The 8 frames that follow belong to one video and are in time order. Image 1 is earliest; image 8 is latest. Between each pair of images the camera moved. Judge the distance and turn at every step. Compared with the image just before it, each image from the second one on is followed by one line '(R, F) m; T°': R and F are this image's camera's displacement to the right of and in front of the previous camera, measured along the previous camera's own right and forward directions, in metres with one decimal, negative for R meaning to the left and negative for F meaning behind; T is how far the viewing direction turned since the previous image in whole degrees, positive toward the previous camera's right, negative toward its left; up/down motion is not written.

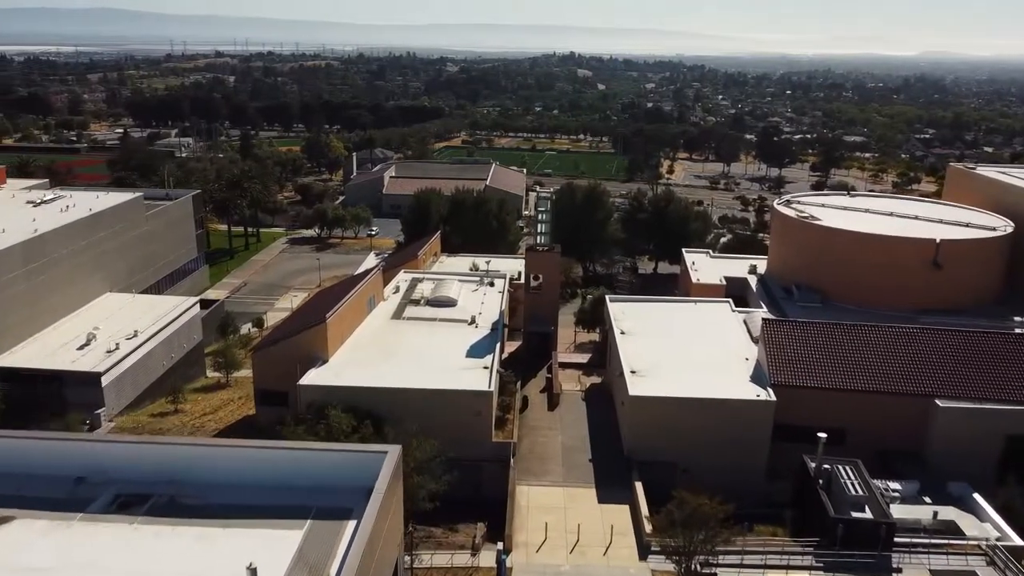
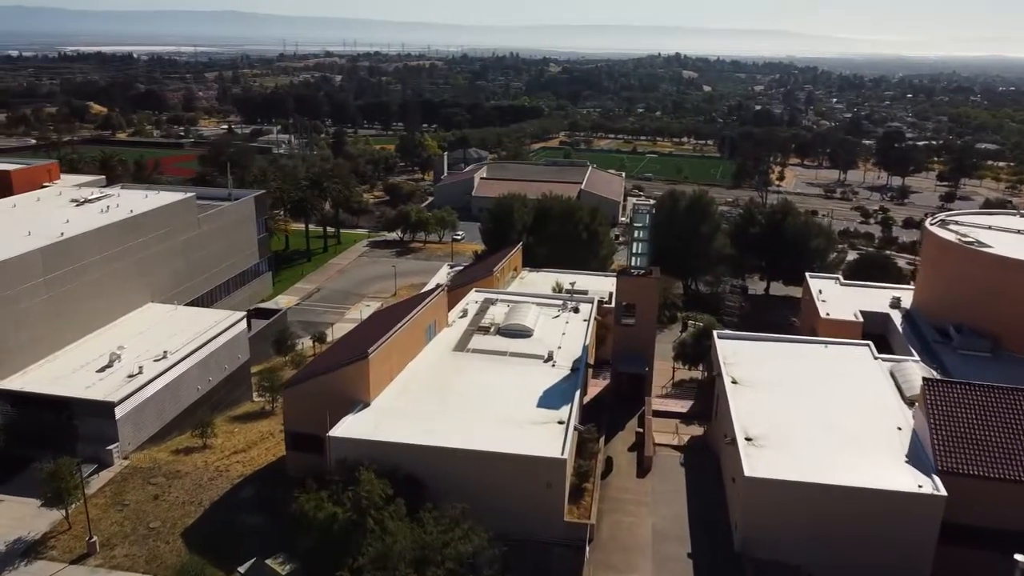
(+0.3, +5.8) m; -7°
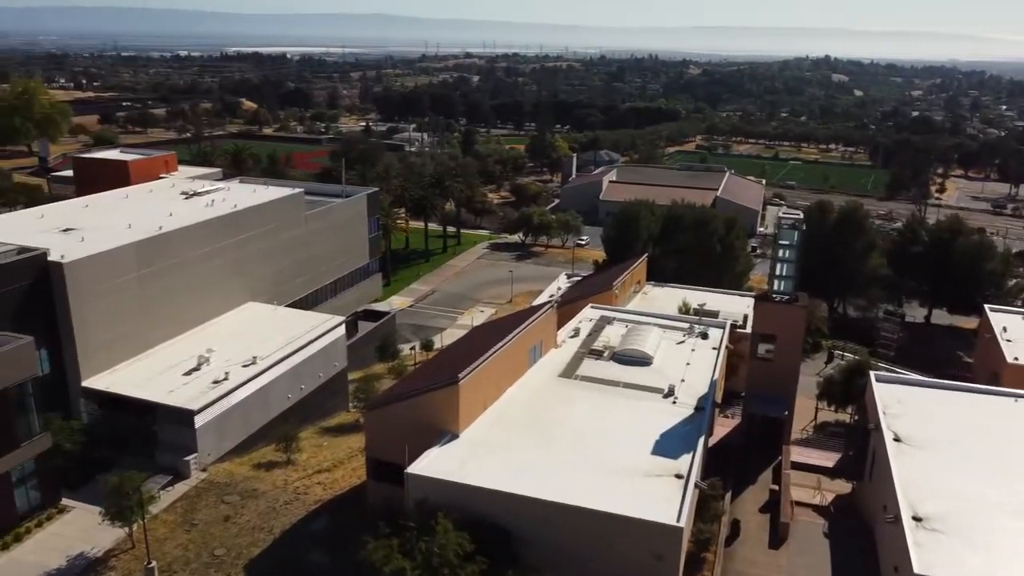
(+0.3, +3.5) m; -9°
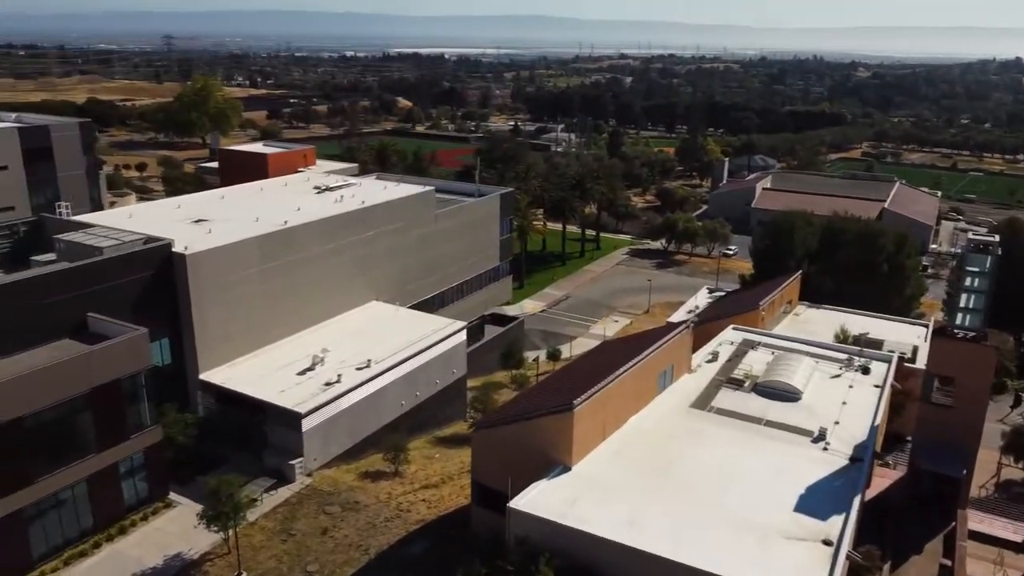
(+0.3, +2.3) m; -10°
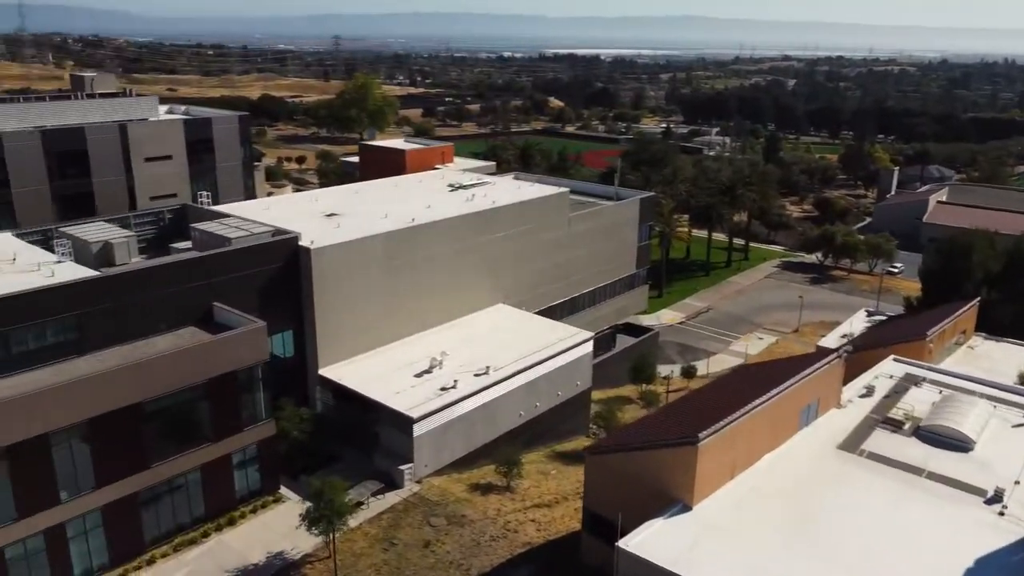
(+0.4, +1.6) m; -10°
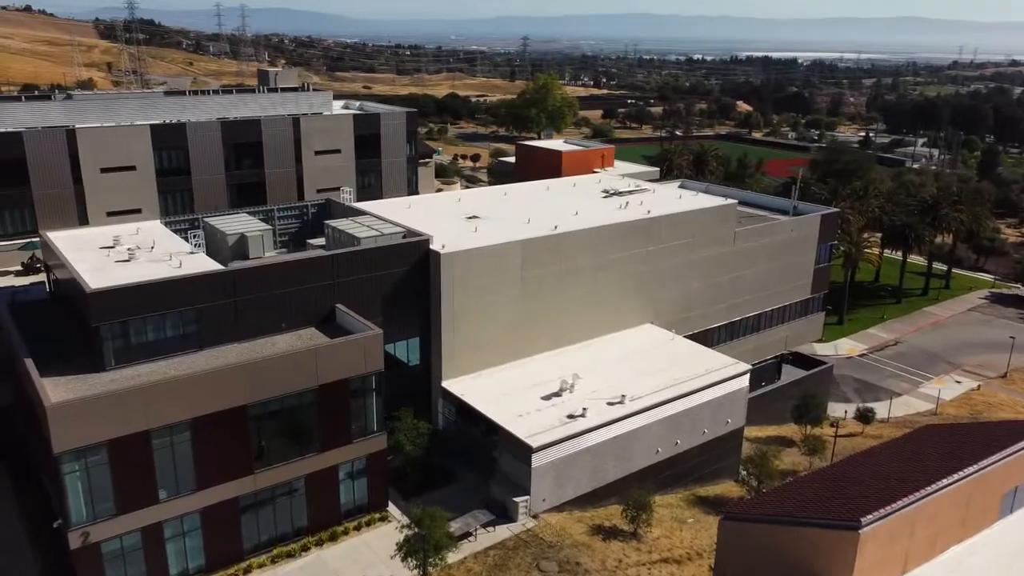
(+0.8, +2.4) m; -12°
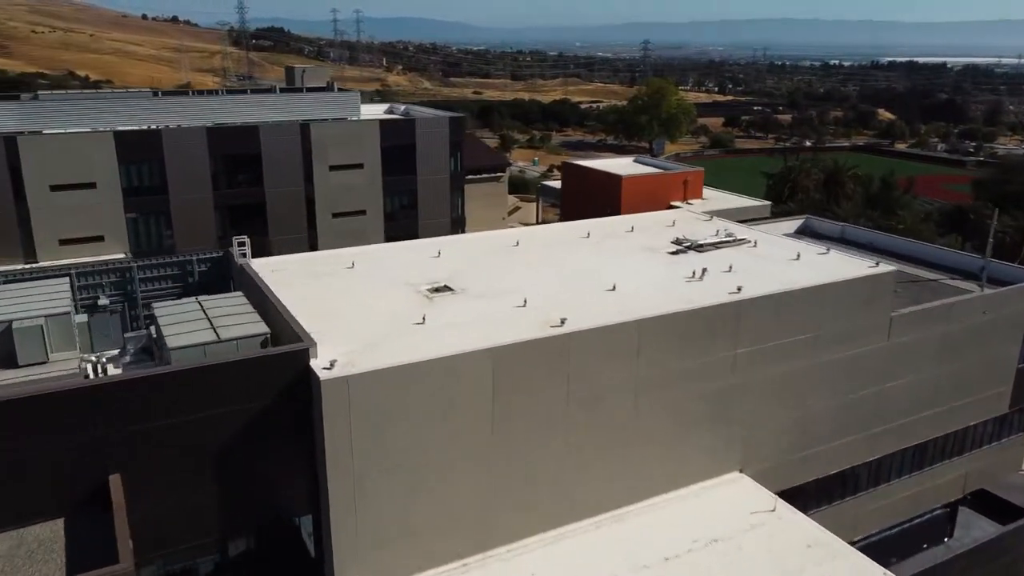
(+2.5, +11.1) m; -8°
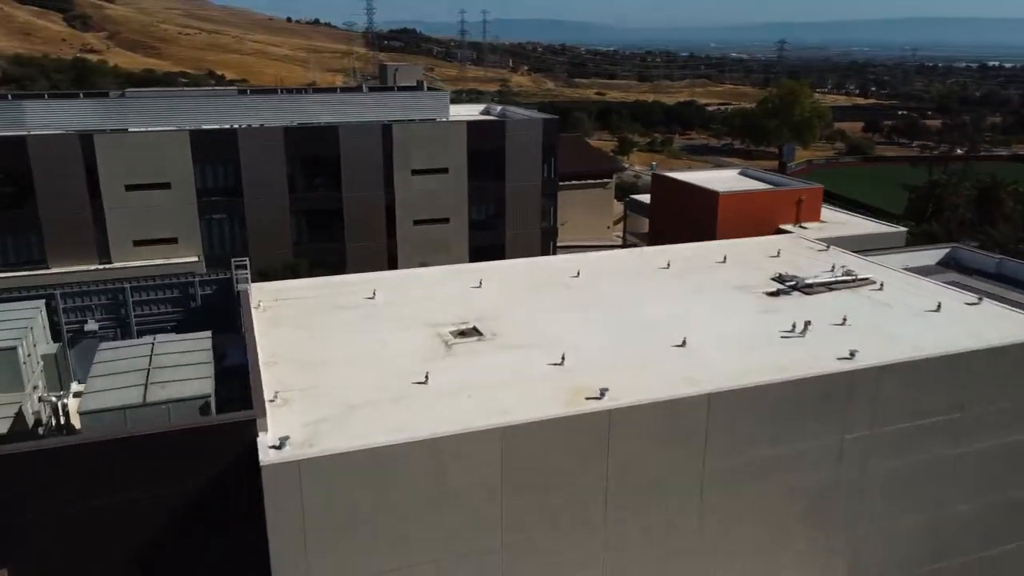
(+1.2, +3.4) m; -8°
